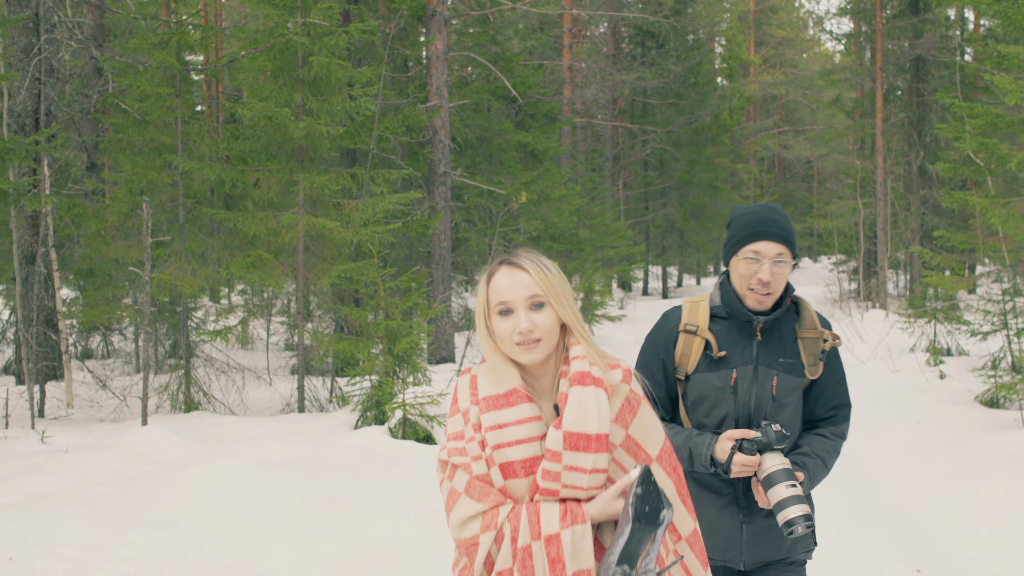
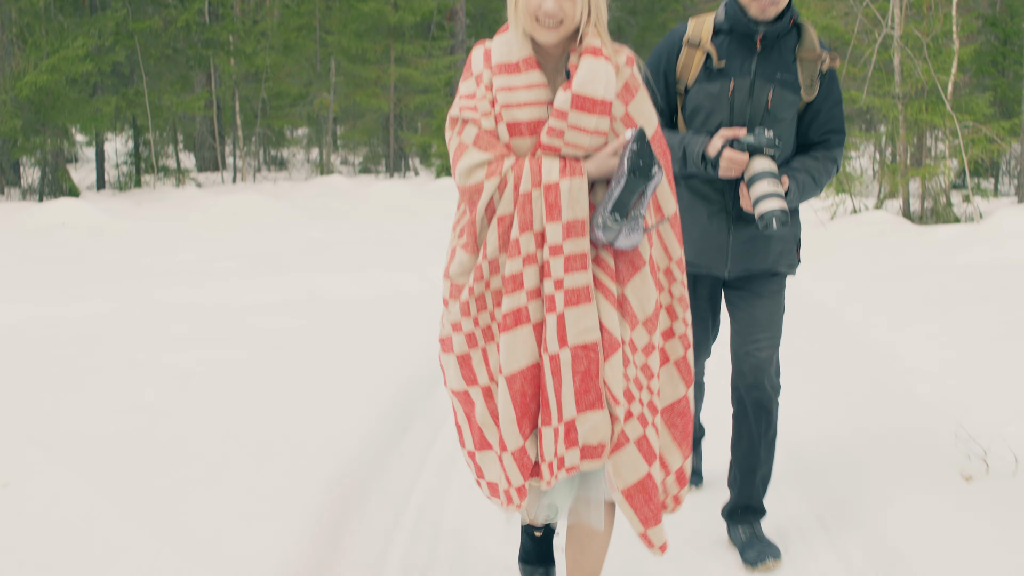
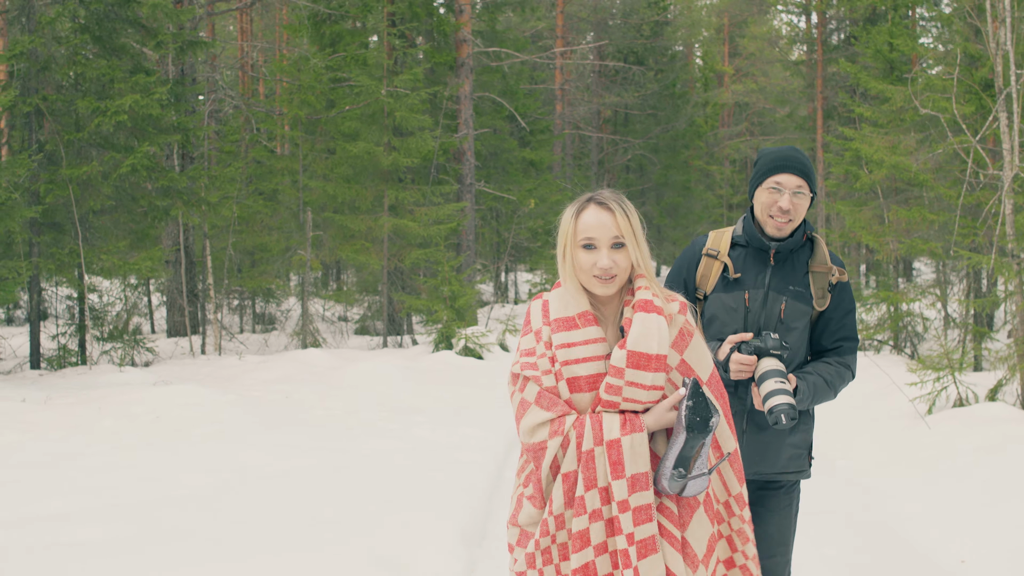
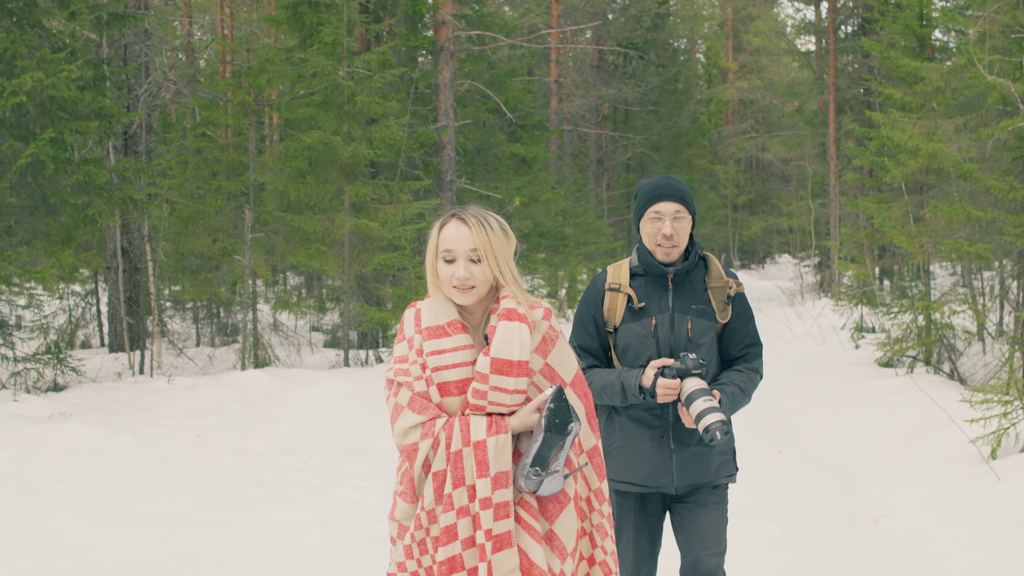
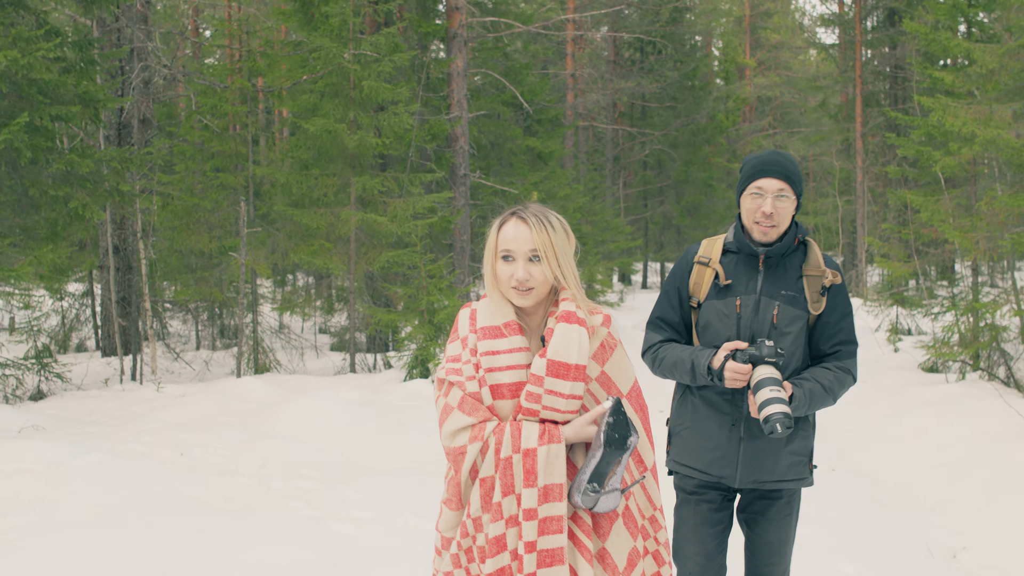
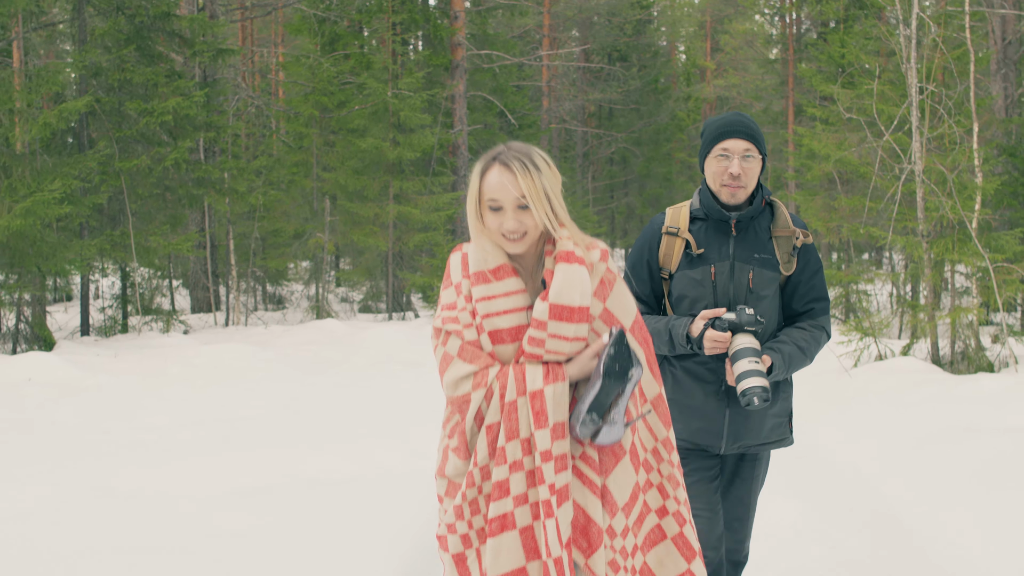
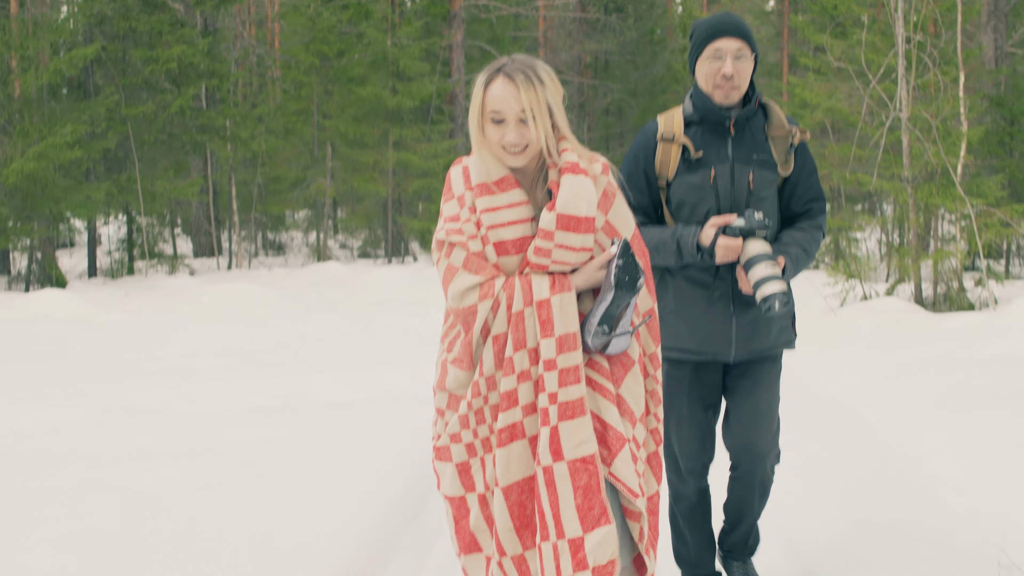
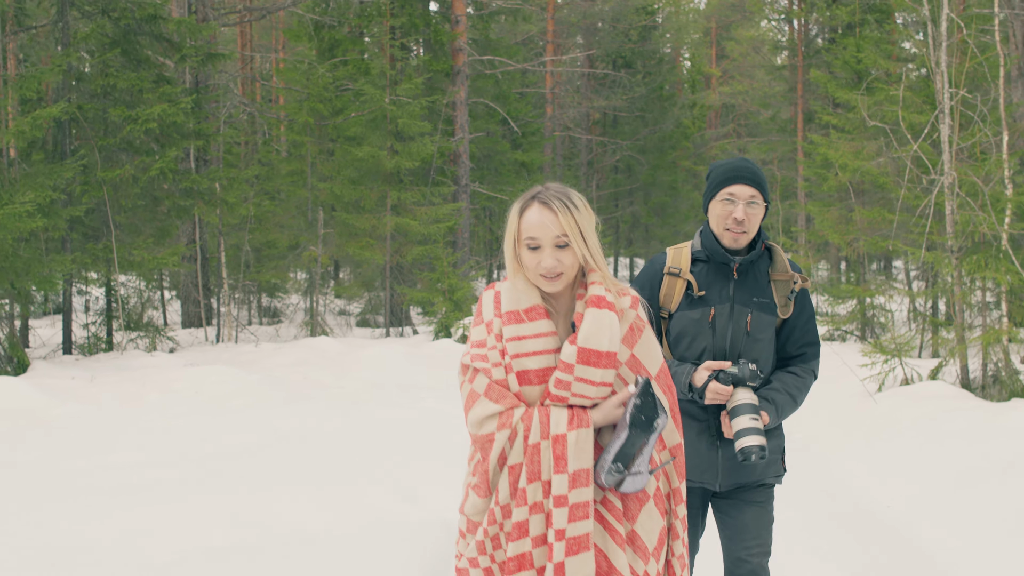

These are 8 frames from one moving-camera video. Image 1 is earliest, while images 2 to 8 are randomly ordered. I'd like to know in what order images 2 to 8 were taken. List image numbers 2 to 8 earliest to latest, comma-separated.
5, 4, 3, 8, 6, 7, 2
